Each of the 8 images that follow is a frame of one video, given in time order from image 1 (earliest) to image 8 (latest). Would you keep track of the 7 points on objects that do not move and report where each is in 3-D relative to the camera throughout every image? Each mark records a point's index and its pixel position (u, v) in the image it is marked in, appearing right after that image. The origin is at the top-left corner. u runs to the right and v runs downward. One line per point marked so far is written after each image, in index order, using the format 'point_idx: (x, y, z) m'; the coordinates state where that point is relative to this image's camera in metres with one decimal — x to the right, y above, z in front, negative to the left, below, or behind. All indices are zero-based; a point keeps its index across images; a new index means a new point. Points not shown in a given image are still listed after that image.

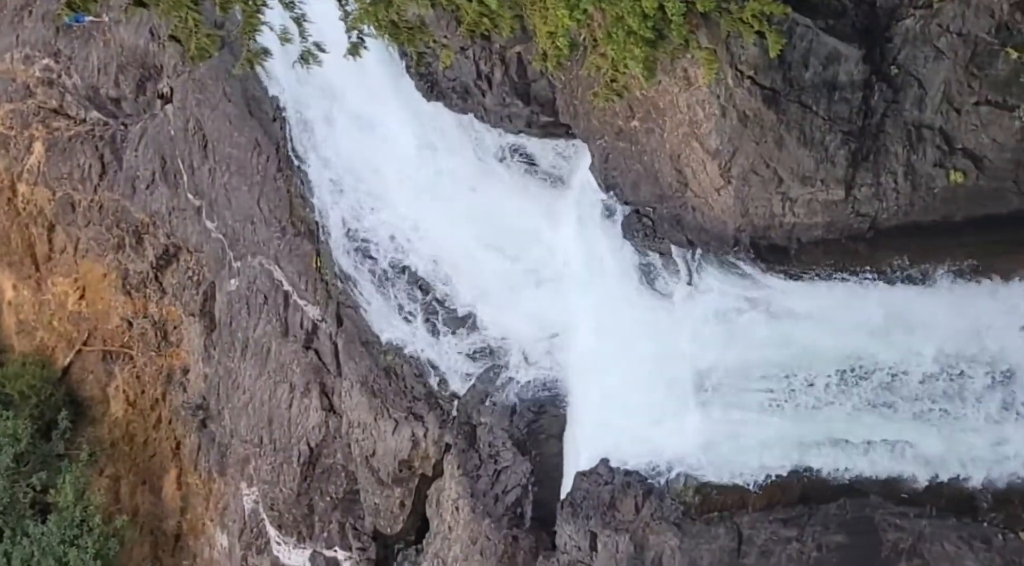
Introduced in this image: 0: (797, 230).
0: (+2.6, +0.5, +8.2) m
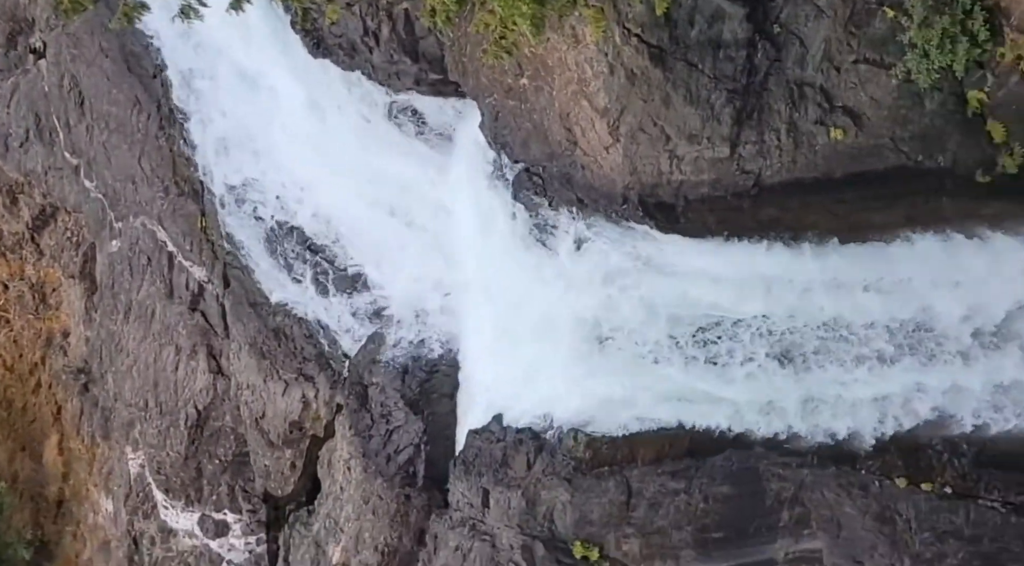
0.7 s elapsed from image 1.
0: (+1.6, +0.9, +8.3) m
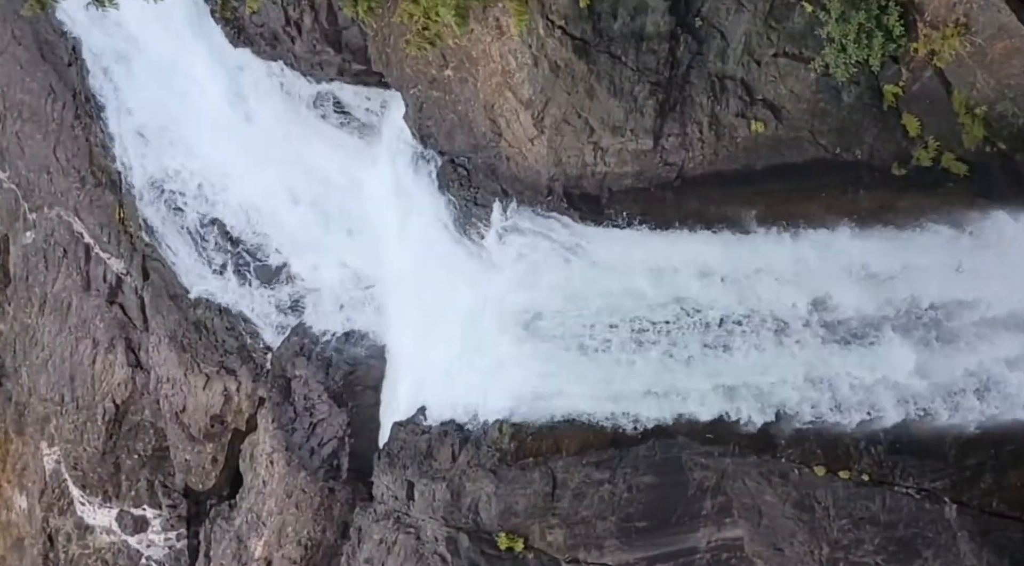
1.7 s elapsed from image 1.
0: (+0.9, +1.0, +8.4) m
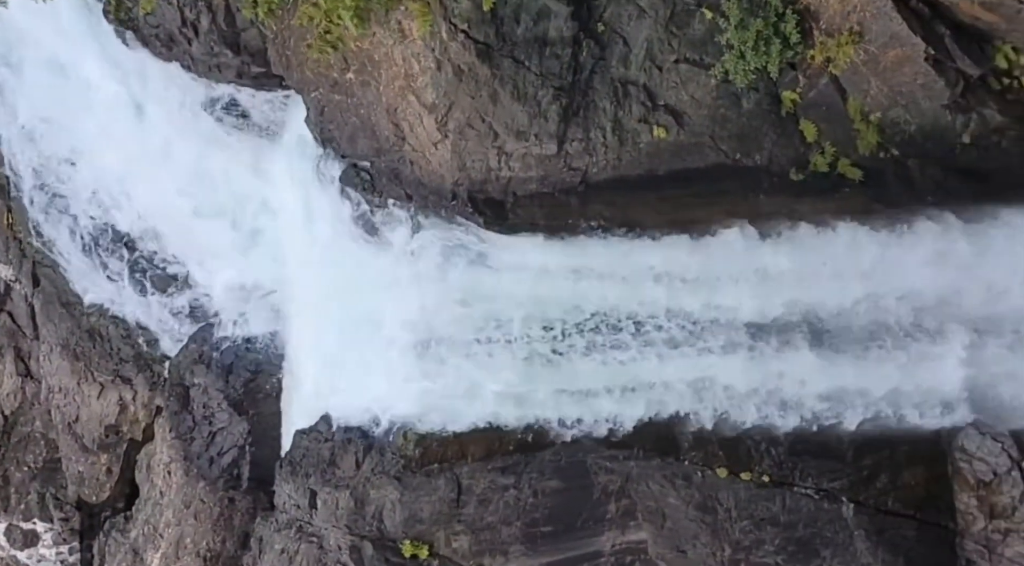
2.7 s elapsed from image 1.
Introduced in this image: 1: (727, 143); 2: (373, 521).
0: (0.0, +0.9, +8.3) m
1: (+2.0, +1.3, +8.1) m
2: (-1.3, -2.2, +8.1) m
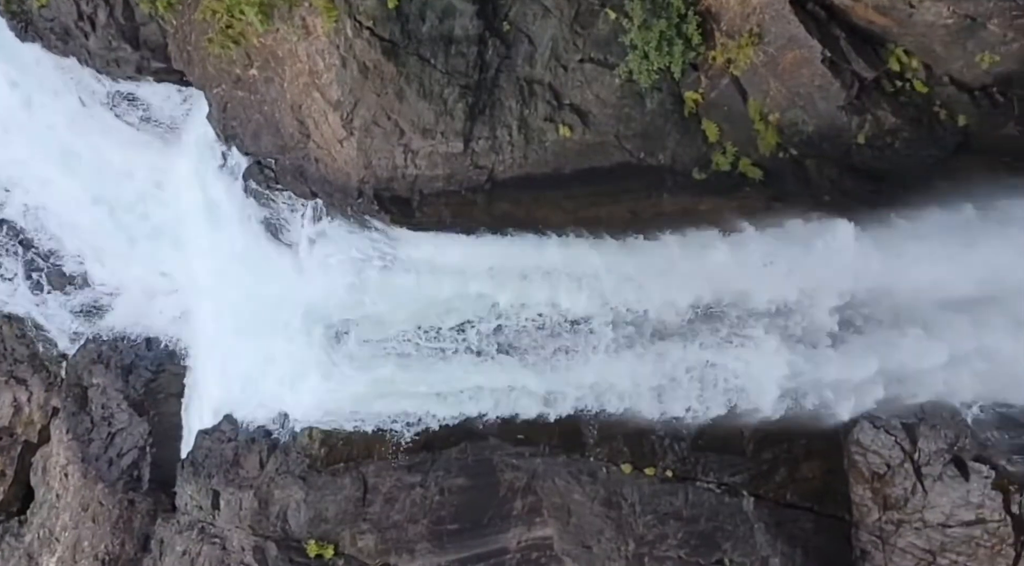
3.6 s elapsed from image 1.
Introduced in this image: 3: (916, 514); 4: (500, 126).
0: (-0.8, +0.9, +8.3) m
1: (+1.1, +1.3, +8.2) m
2: (-2.1, -2.1, +8.1) m
3: (+3.5, -2.0, +7.8) m
4: (-0.1, +1.4, +8.2) m
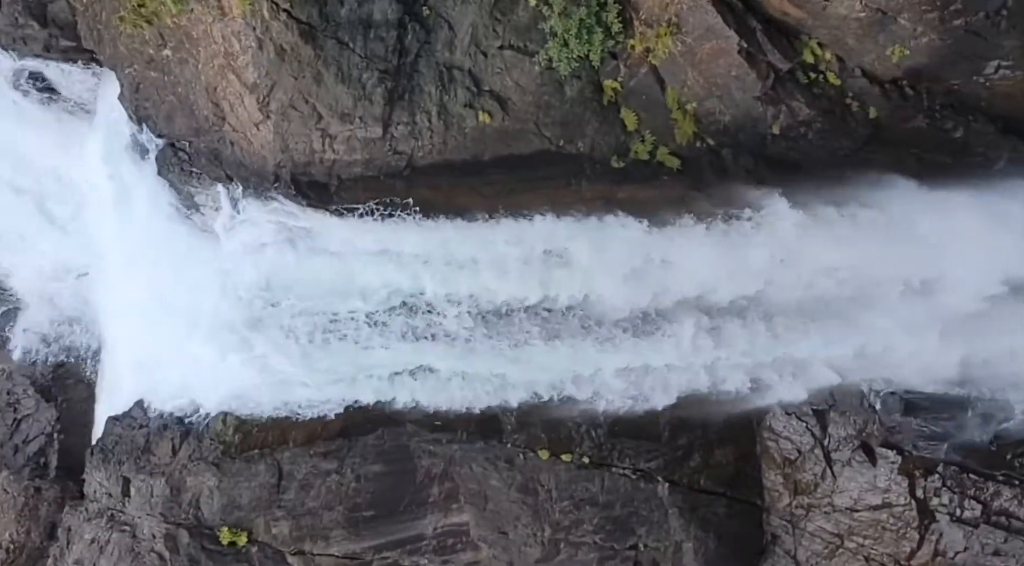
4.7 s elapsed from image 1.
0: (-1.6, +1.1, +8.3) m
1: (+0.4, +1.4, +8.2) m
2: (-2.9, -2.0, +8.0) m
3: (+2.8, -1.9, +8.0) m
4: (-0.8, +1.6, +8.1) m
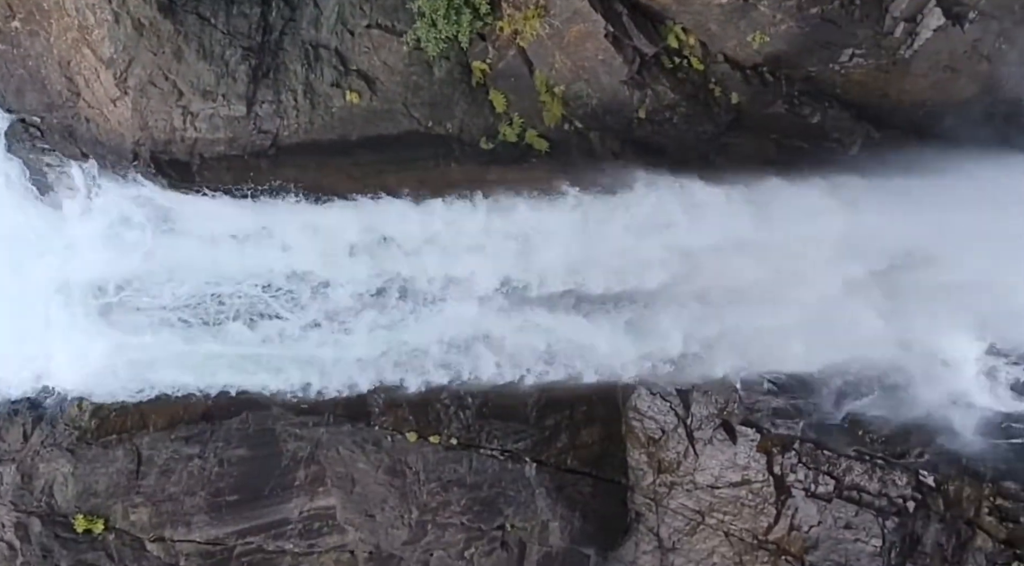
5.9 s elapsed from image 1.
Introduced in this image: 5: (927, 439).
0: (-2.8, +1.2, +8.1) m
1: (-0.8, +1.6, +8.2) m
2: (-4.0, -1.8, +7.7) m
3: (+1.6, -1.8, +8.1) m
4: (-2.0, +1.7, +8.0) m
5: (+3.6, -1.3, +7.8) m
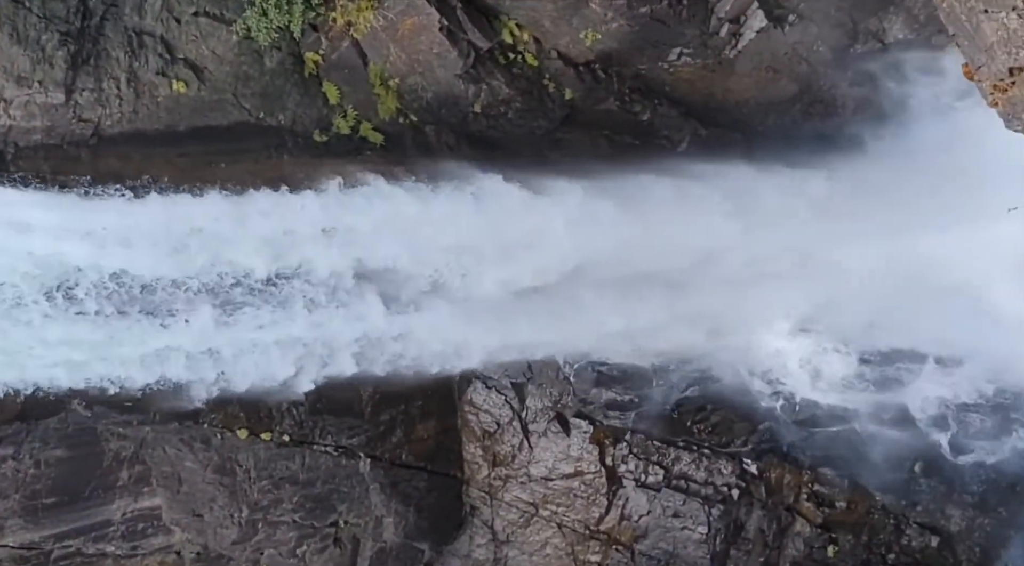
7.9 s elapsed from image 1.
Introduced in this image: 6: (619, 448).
0: (-4.3, +1.3, +7.8) m
1: (-2.3, +1.6, +8.0) m
2: (-5.5, -1.8, +7.3) m
3: (+0.1, -1.7, +8.2) m
4: (-3.5, +1.8, +7.7) m
5: (+2.1, -1.3, +8.0) m
6: (+1.0, -1.5, +8.0) m
